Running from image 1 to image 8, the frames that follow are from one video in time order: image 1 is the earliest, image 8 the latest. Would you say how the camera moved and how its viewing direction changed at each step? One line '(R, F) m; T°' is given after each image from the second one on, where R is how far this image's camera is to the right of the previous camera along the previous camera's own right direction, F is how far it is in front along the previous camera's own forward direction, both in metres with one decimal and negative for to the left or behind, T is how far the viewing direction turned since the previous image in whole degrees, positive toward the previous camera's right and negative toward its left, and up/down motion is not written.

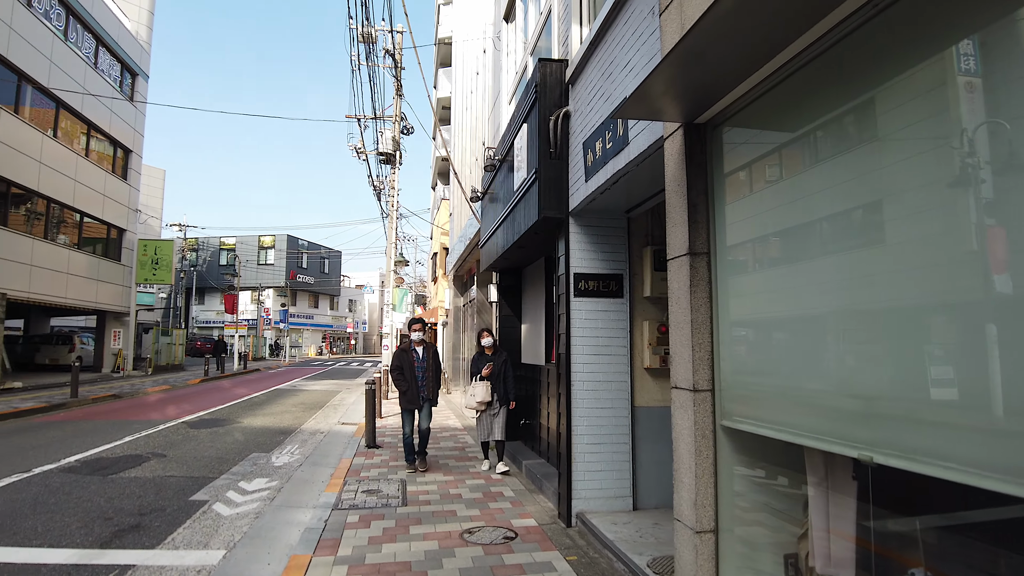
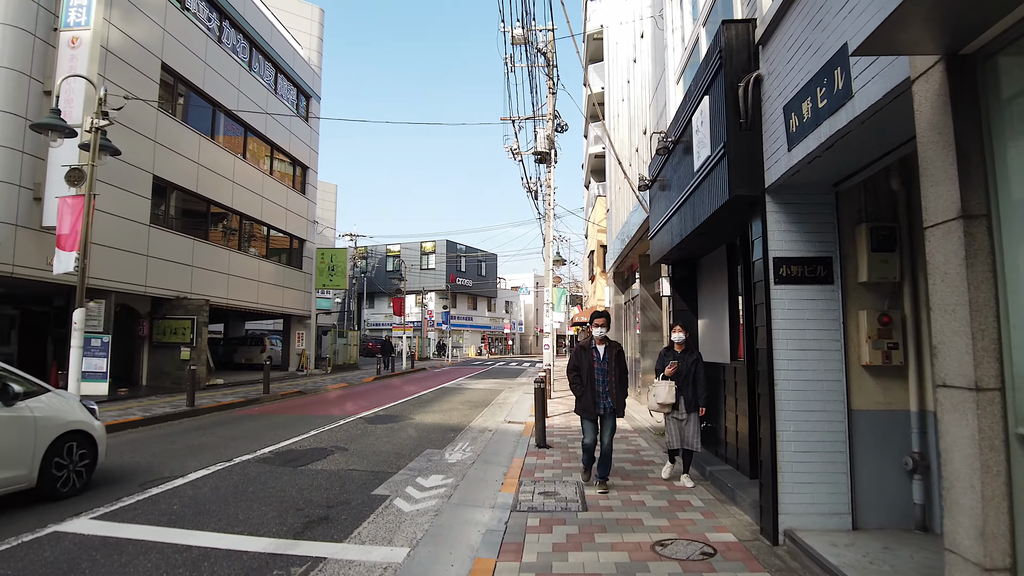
(-0.2, +0.3) m; -13°
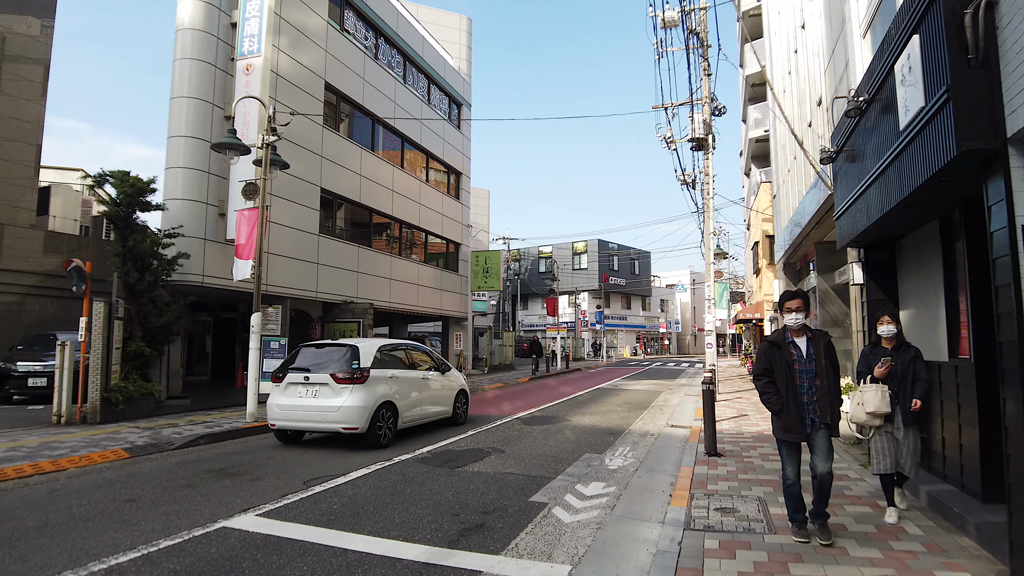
(-0.1, +0.5) m; -13°
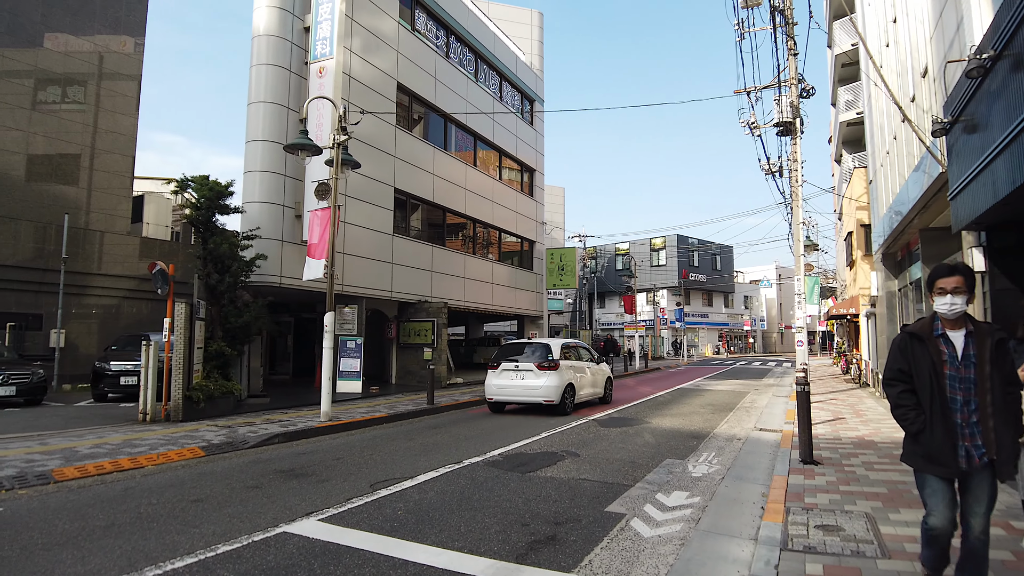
(0.0, +0.4) m; -6°
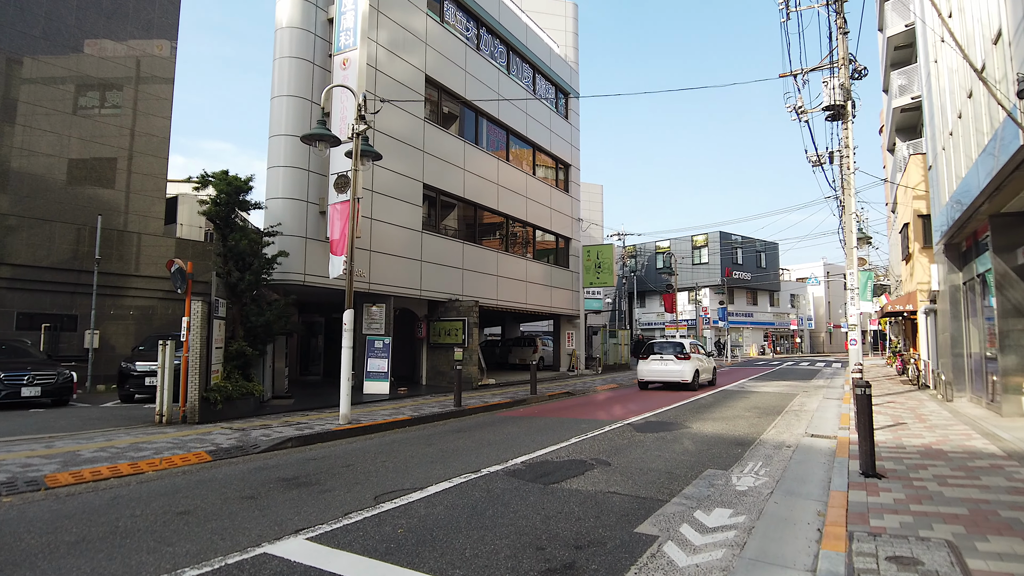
(+0.2, +0.7) m; -3°
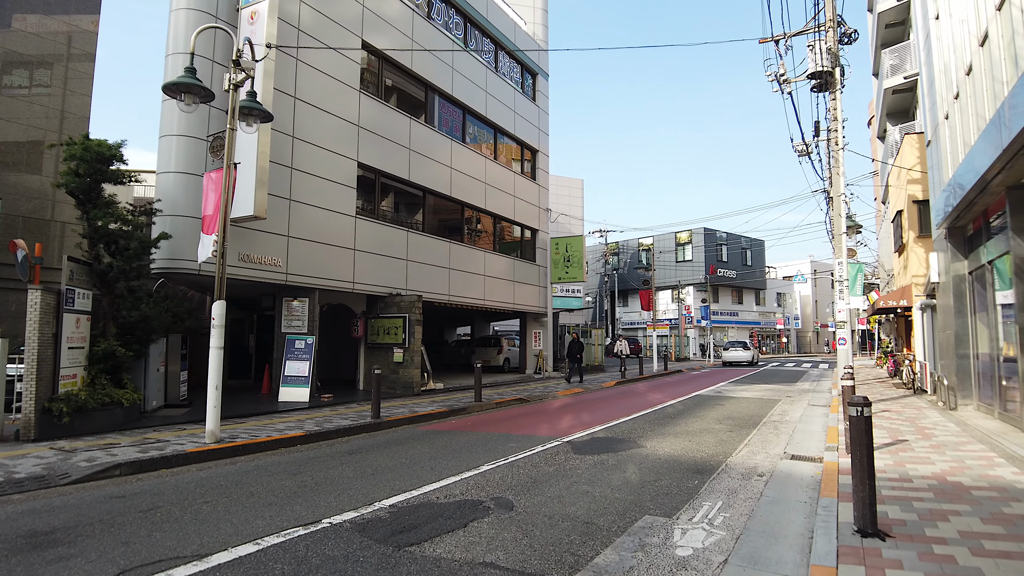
(+0.9, +2.0) m; +1°
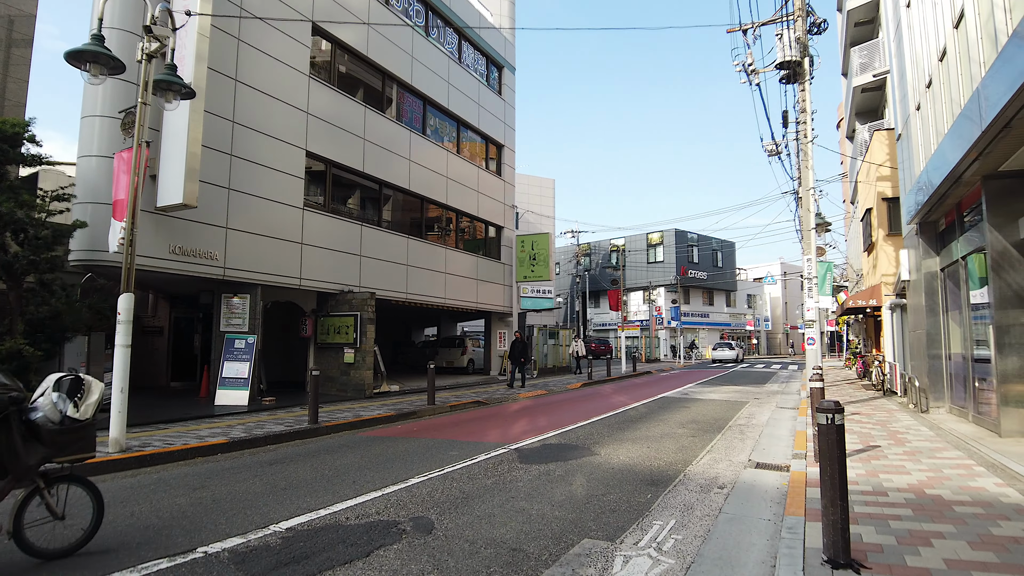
(+0.4, +0.7) m; +2°
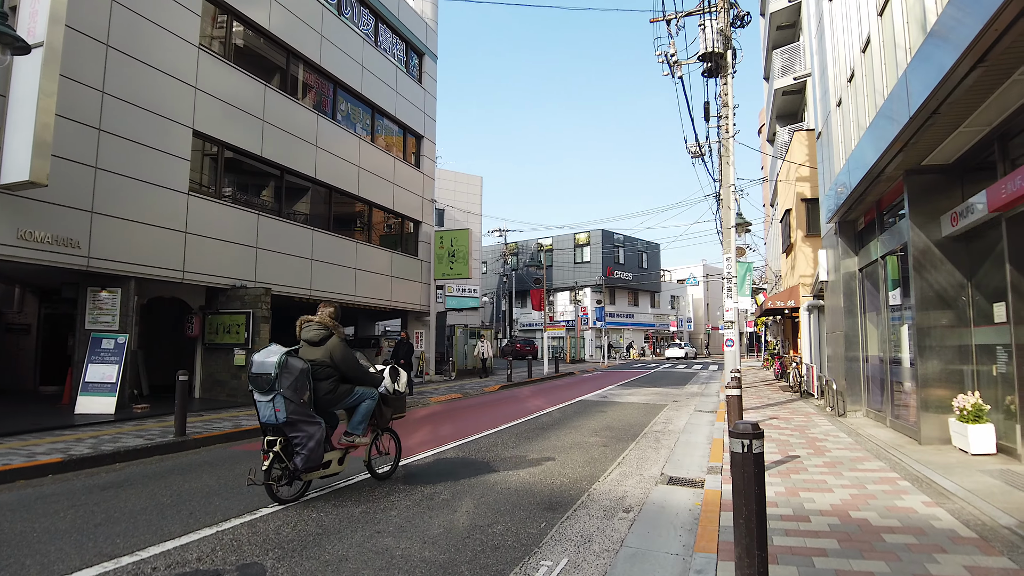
(+0.4, +0.9) m; +6°
